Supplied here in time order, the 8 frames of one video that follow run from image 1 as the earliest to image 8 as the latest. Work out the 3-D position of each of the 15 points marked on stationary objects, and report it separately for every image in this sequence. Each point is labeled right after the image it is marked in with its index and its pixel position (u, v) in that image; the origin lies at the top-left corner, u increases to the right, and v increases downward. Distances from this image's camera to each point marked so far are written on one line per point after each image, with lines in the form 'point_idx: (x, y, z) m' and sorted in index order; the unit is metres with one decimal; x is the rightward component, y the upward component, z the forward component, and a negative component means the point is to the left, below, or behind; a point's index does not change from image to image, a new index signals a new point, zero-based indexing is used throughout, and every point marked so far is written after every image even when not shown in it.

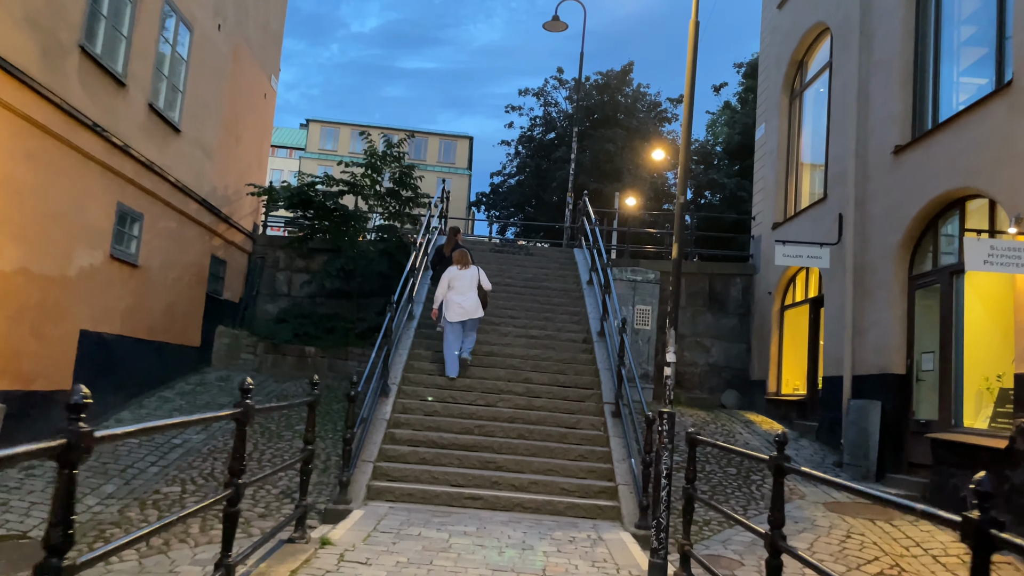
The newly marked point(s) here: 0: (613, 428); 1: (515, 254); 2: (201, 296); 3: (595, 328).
0: (+0.8, -1.1, +6.6) m
1: (0.0, +0.5, +10.8) m
2: (-3.7, -0.1, +9.6) m
3: (+0.9, -0.4, +8.4) m
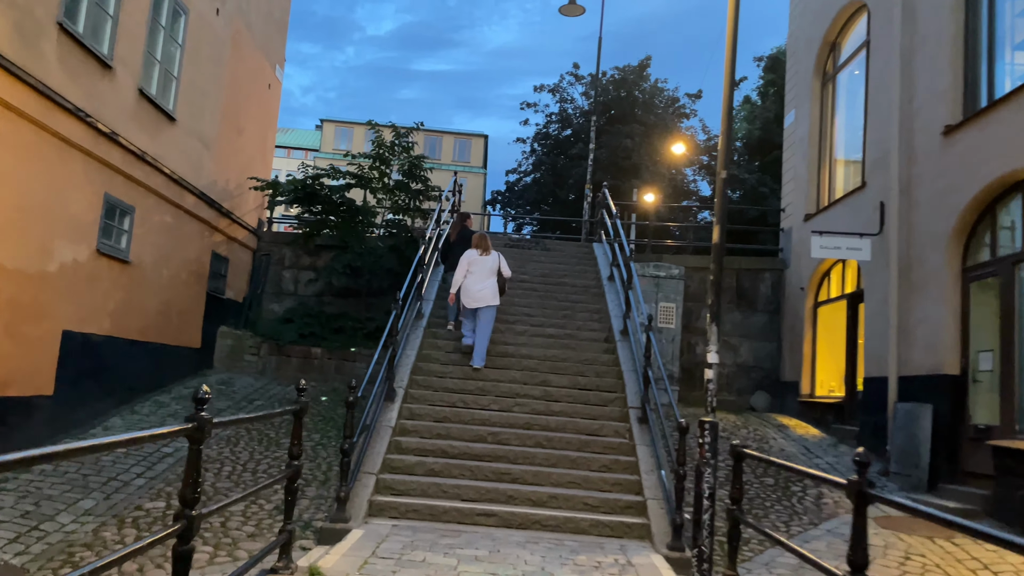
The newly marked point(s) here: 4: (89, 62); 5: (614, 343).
0: (+0.9, -1.1, +6.0) m
1: (+0.2, +0.5, +10.2) m
2: (-3.5, -0.1, +9.1) m
3: (+1.0, -0.4, +7.9) m
4: (-3.3, +1.8, +6.3) m
5: (+1.0, -0.5, +7.6) m
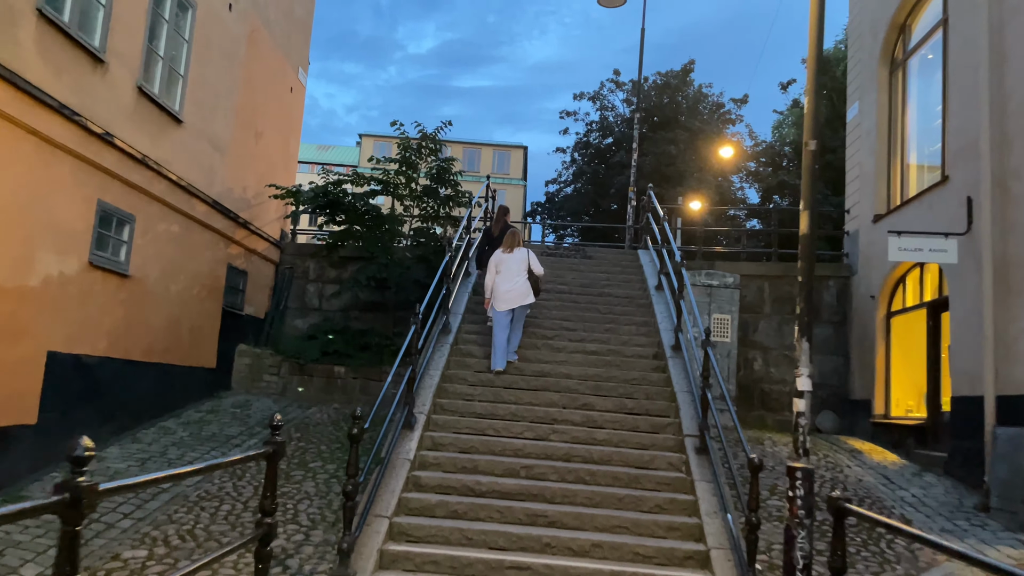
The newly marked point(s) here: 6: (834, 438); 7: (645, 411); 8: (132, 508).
0: (+1.2, -1.1, +5.2) m
1: (+0.7, +0.4, +9.4) m
2: (-3.1, -0.2, +8.5) m
3: (+1.3, -0.4, +7.0) m
4: (-3.1, +1.6, +5.7) m
5: (+1.3, -0.6, +6.7) m
6: (+3.5, -1.6, +9.0) m
7: (+1.0, -0.9, +6.0) m
8: (-2.5, -1.4, +5.3) m
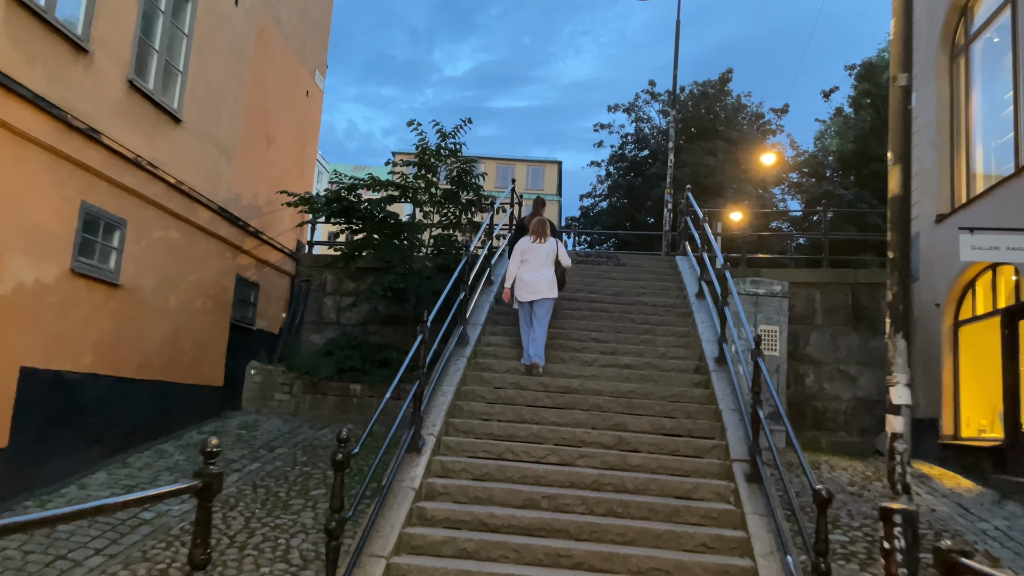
0: (+1.3, -1.1, +4.4) m
1: (+1.0, +0.2, +8.7) m
2: (-2.8, -0.4, +8.0) m
3: (+1.5, -0.5, +6.3) m
4: (-2.9, +1.6, +5.3) m
5: (+1.4, -0.6, +6.0) m
6: (+3.8, -1.7, +8.1) m
7: (+1.1, -0.9, +5.3) m
8: (-2.3, -1.5, +4.7) m
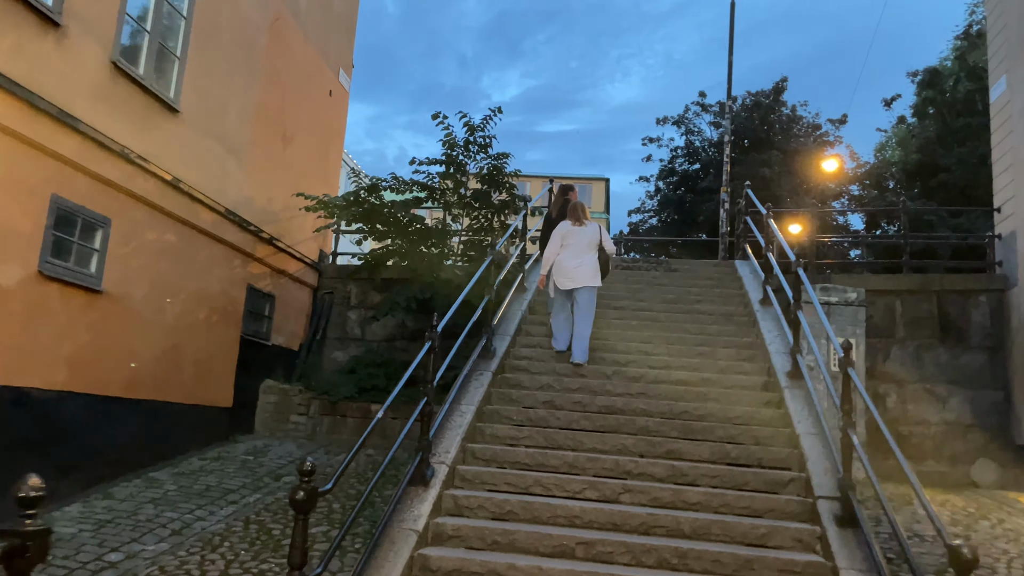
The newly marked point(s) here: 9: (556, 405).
0: (+1.4, -1.1, +3.4) m
1: (+1.3, +0.2, +7.8) m
2: (-2.5, -0.5, +7.3) m
3: (+1.7, -0.5, +5.3) m
4: (-2.8, +1.6, +4.6) m
5: (+1.6, -0.6, +5.0) m
6: (+4.1, -1.8, +6.9) m
7: (+1.3, -0.9, +4.3) m
8: (-2.2, -1.5, +3.9) m
9: (+0.3, -0.7, +5.0) m
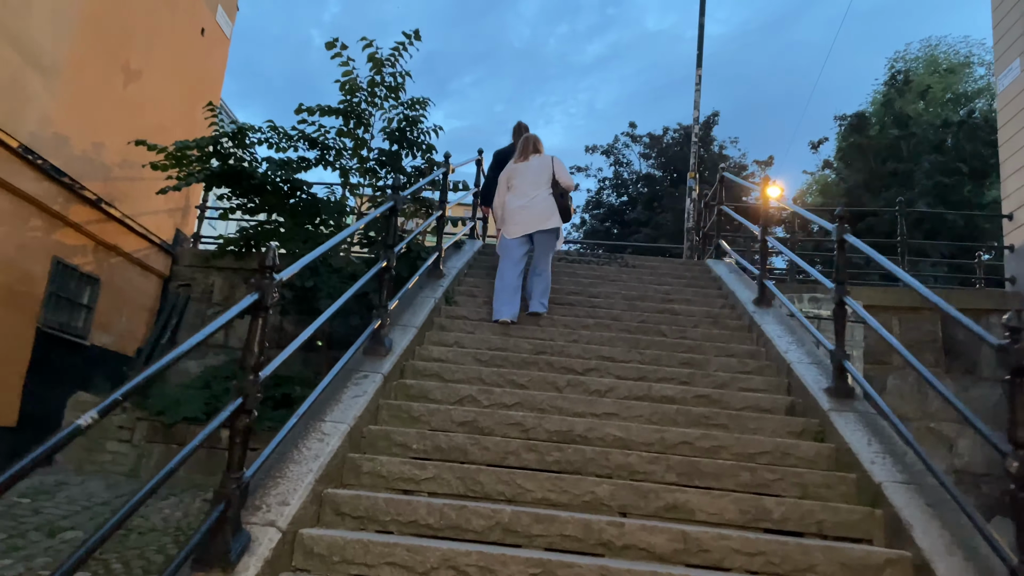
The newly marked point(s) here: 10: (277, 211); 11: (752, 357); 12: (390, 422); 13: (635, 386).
0: (+1.1, -0.9, +1.7) m
1: (+0.7, +0.2, +6.1) m
2: (-3.1, -0.3, +5.1) m
3: (+1.3, -0.4, +3.6) m
4: (-3.0, +1.9, +2.6) m
5: (+1.2, -0.5, +3.3) m
6: (+3.5, -1.8, +5.4) m
7: (+1.0, -0.8, +2.6) m
8: (-2.5, -1.1, +1.8) m
9: (-0.1, -0.5, +3.2) m
10: (-1.7, +0.6, +6.0) m
11: (+1.2, -0.4, +4.1) m
12: (-0.5, -0.5, +3.2) m
13: (+0.5, -0.4, +3.6) m
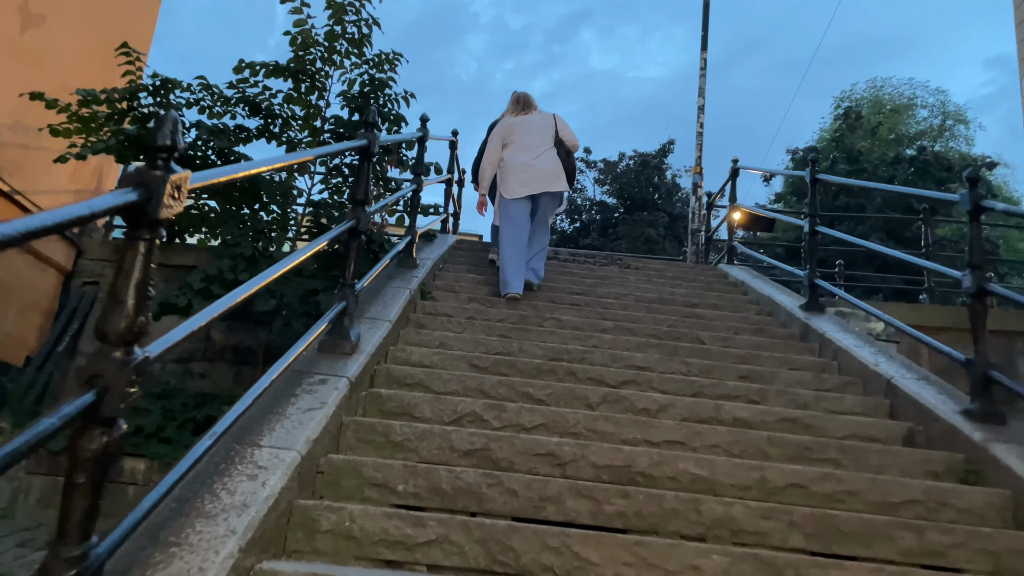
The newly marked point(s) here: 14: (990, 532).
0: (+1.3, -0.8, +0.8) m
1: (+0.6, +0.1, +5.1) m
2: (-3.1, -0.2, +3.9) m
3: (+1.4, -0.4, +2.7) m
4: (-2.9, +2.1, +1.4) m
5: (+1.3, -0.5, +2.4) m
6: (+3.4, -1.9, +4.6) m
7: (+1.1, -0.7, +1.6) m
8: (-2.3, -0.9, +0.6) m
9: (0.0, -0.4, +2.1) m
10: (-1.8, +0.6, +4.9) m
11: (+1.2, -0.3, +3.2) m
12: (-0.4, -0.4, +2.1) m
13: (+0.6, -0.4, +2.7) m
14: (+1.1, -0.6, +1.9) m
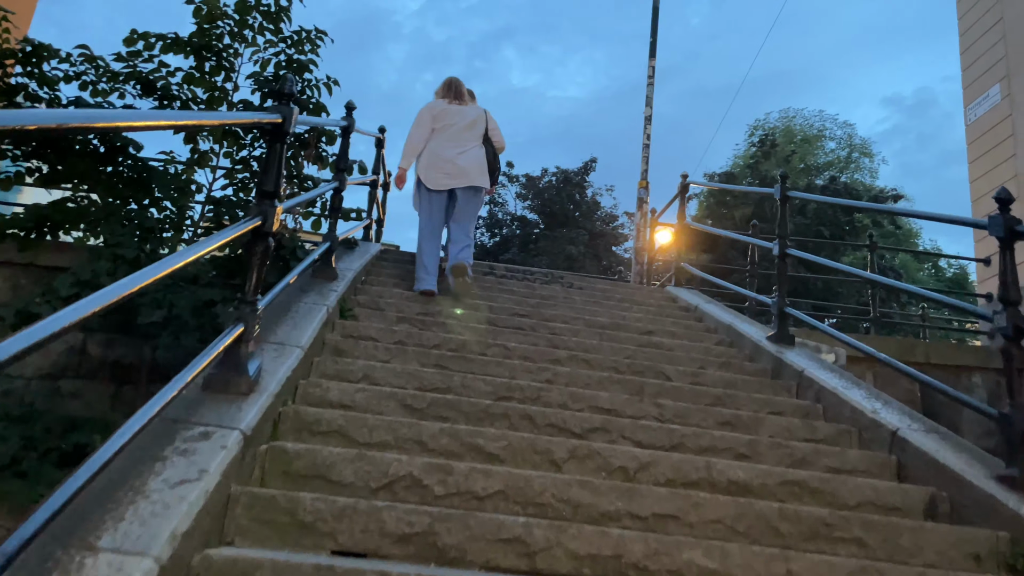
0: (+1.3, -0.9, +0.3) m
1: (+0.2, 0.0, +4.6) m
2: (-3.4, -0.2, +3.0) m
3: (+1.2, -0.5, +2.3) m
4: (-2.8, +2.1, +0.6) m
5: (+1.2, -0.6, +1.9) m
6: (+2.9, -2.1, +4.3) m
7: (+1.0, -0.8, +1.2) m
8: (-2.3, -0.9, -0.2) m
9: (-0.1, -0.5, +1.6) m
10: (-2.2, +0.6, +4.2) m
11: (+1.0, -0.4, +2.8) m
12: (-0.5, -0.5, +1.5) m
13: (+0.4, -0.5, +2.2) m
14: (+1.0, -0.7, +1.5) m
